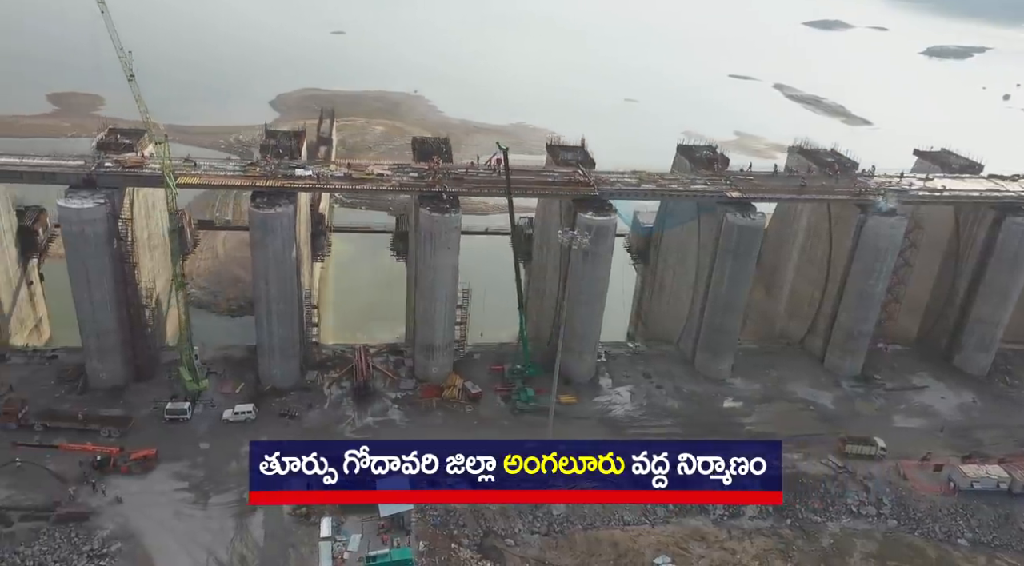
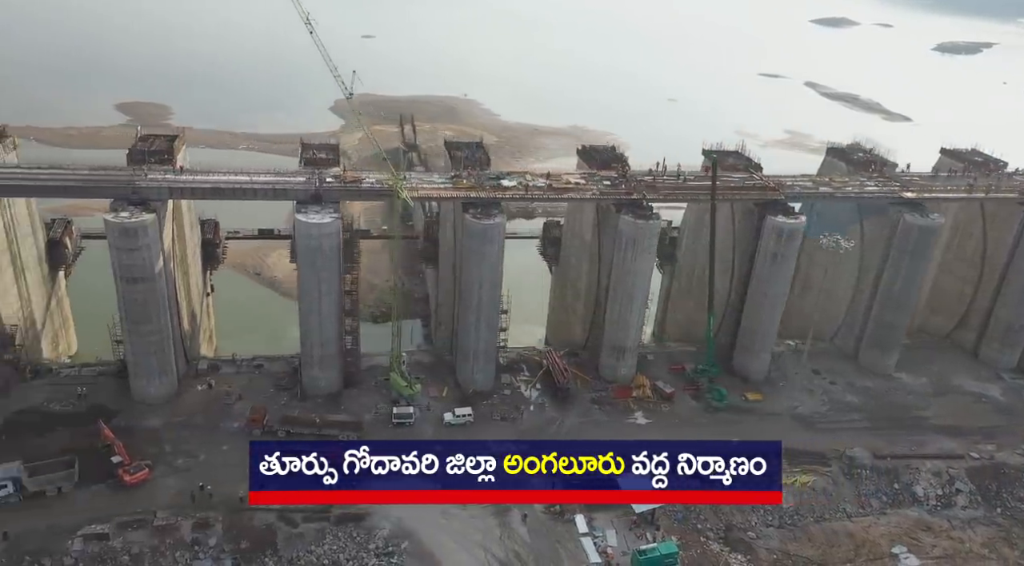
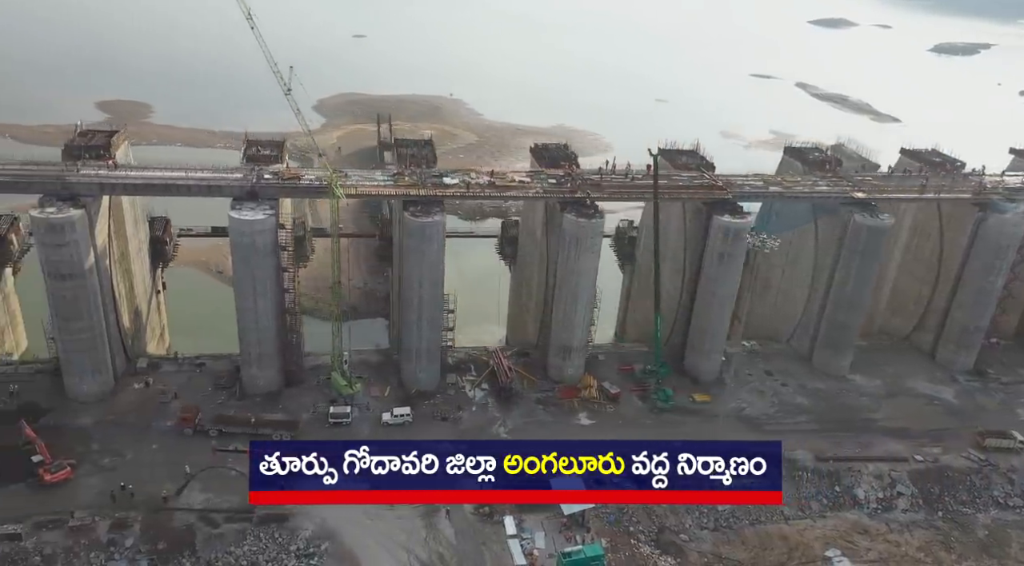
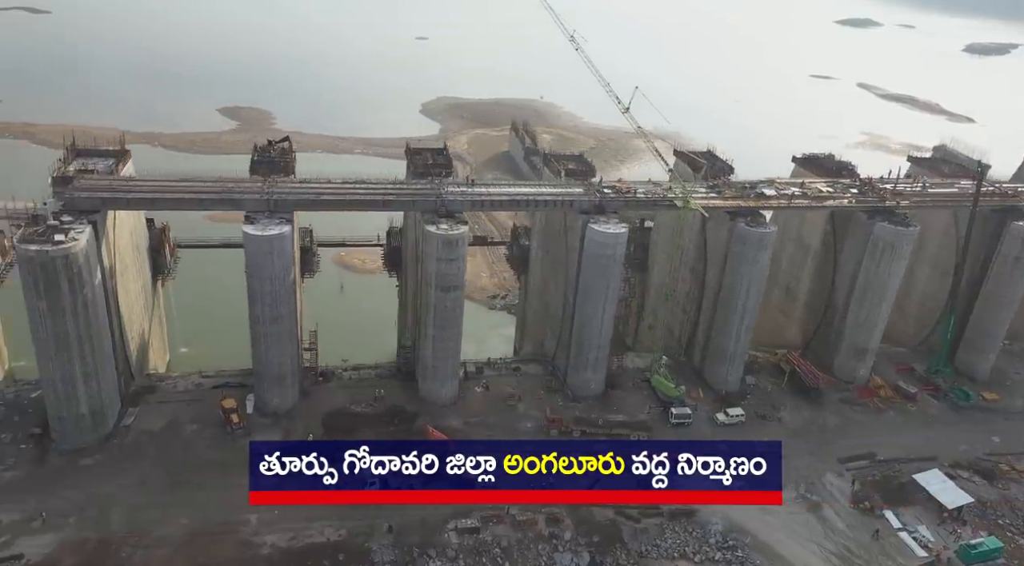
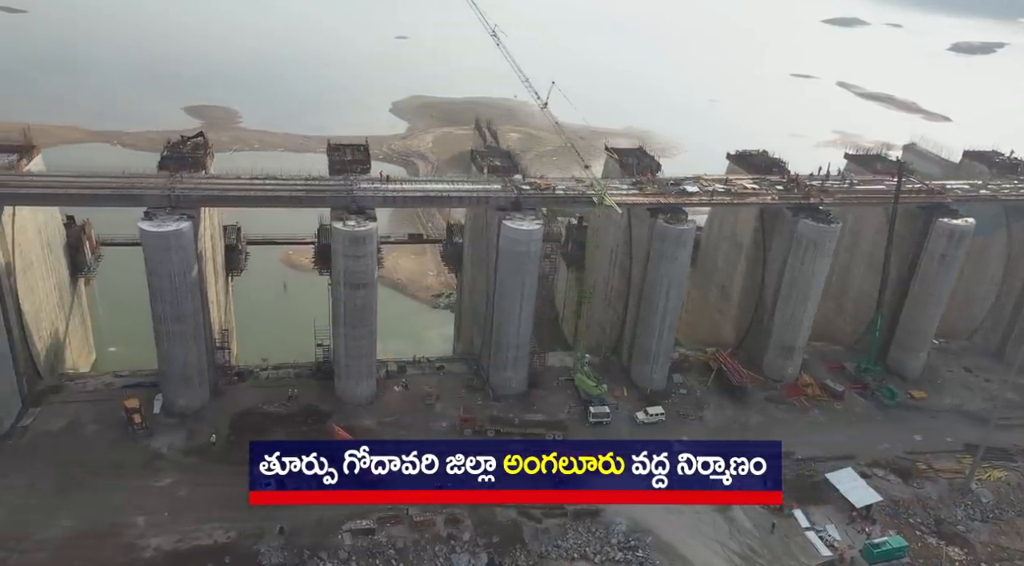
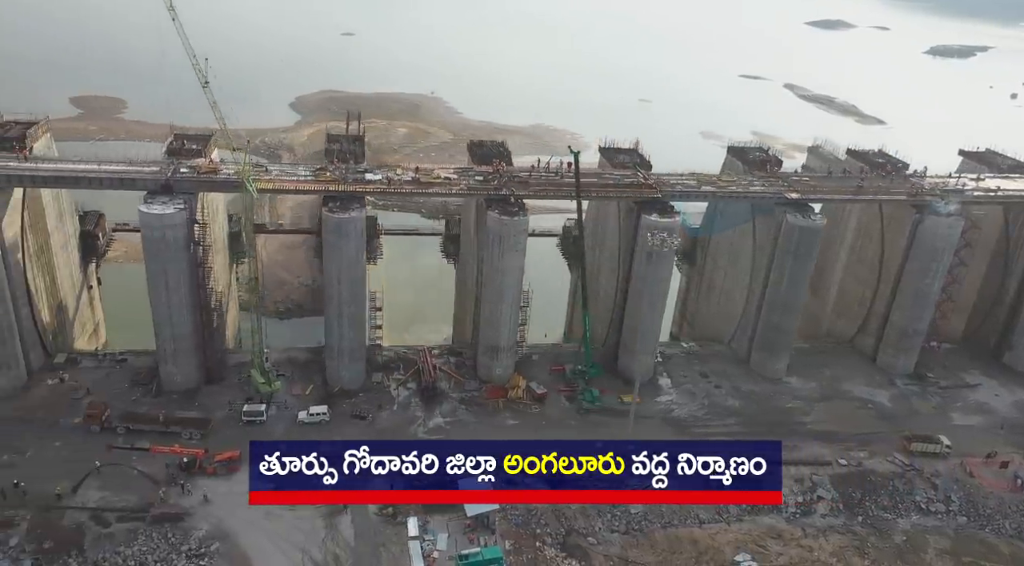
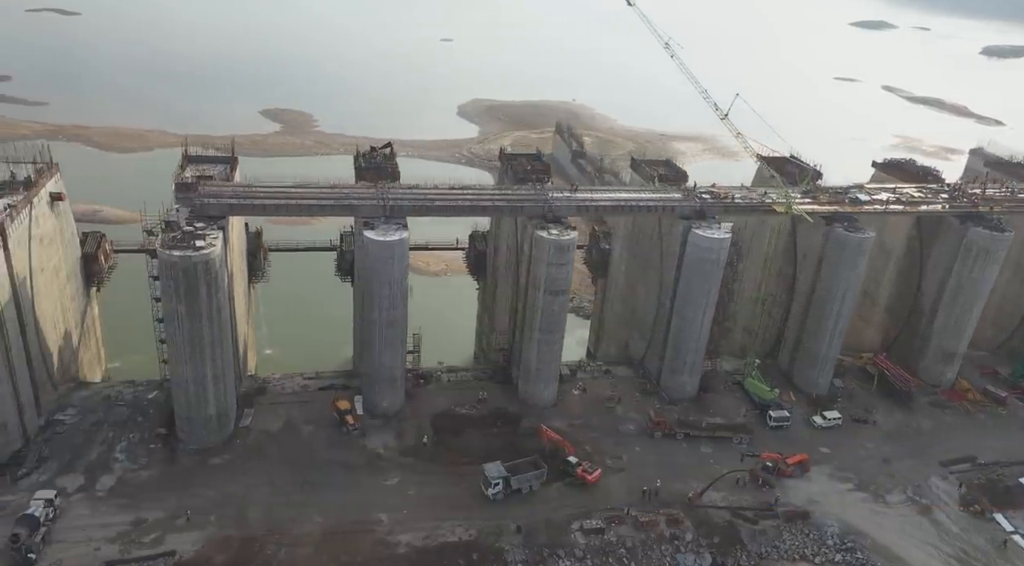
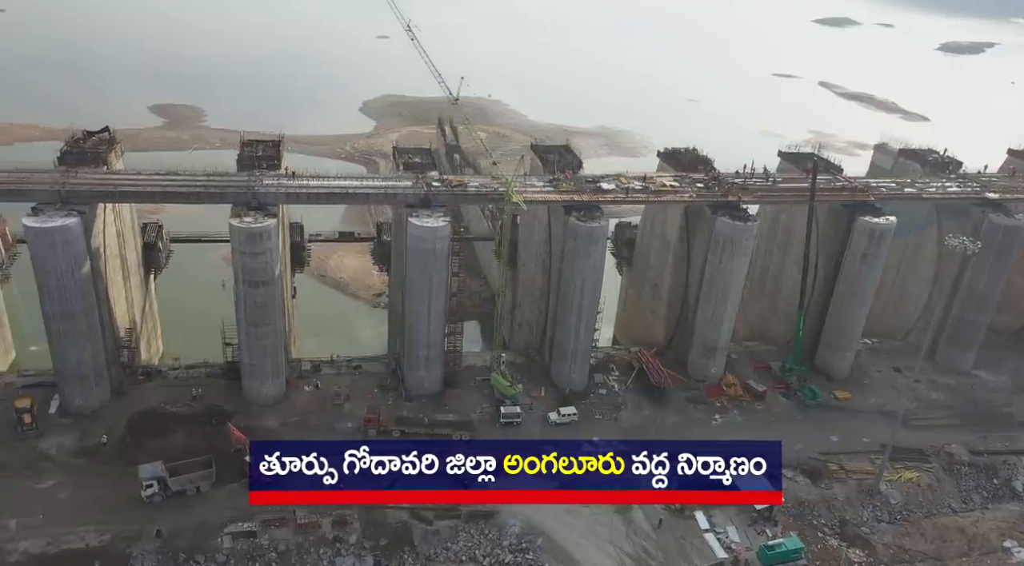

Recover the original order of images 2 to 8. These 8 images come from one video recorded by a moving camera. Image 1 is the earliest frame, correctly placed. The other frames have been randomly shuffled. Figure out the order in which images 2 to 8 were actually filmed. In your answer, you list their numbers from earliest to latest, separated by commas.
6, 3, 2, 8, 5, 4, 7
